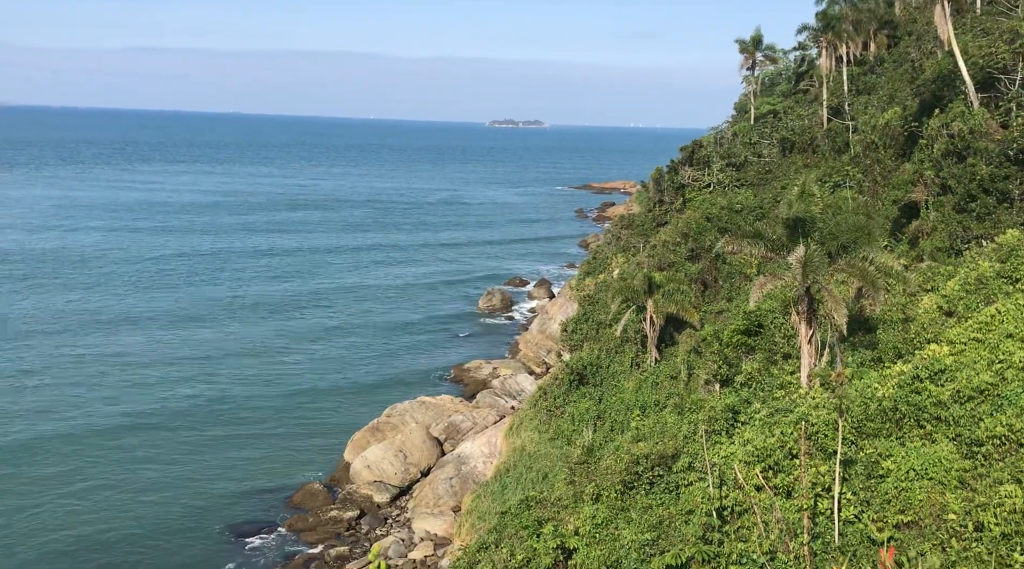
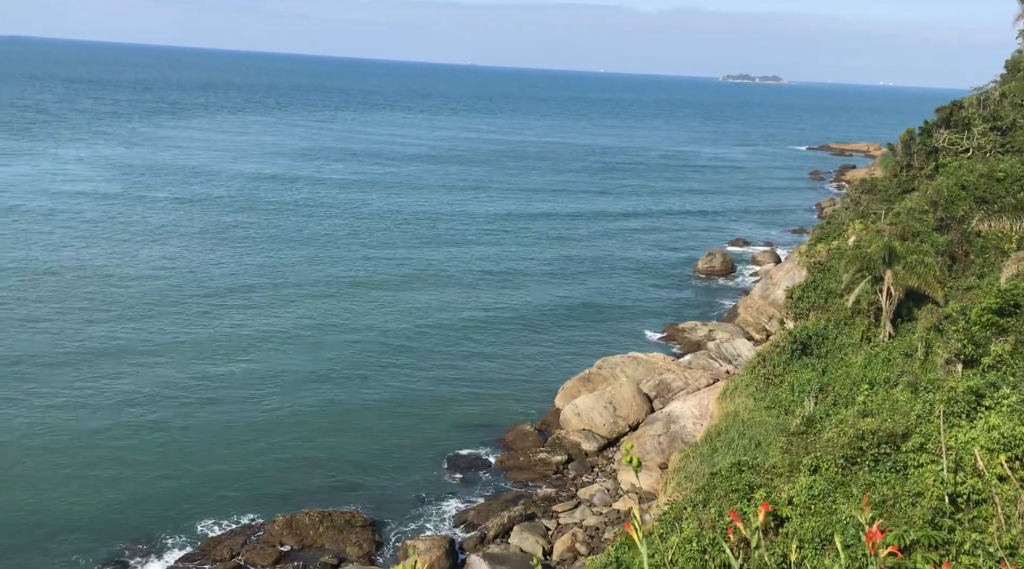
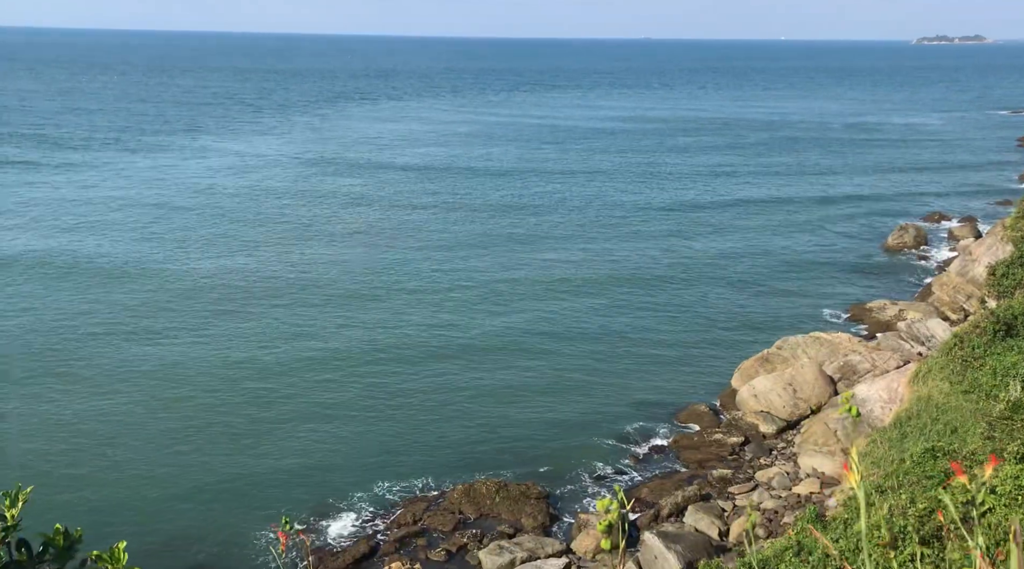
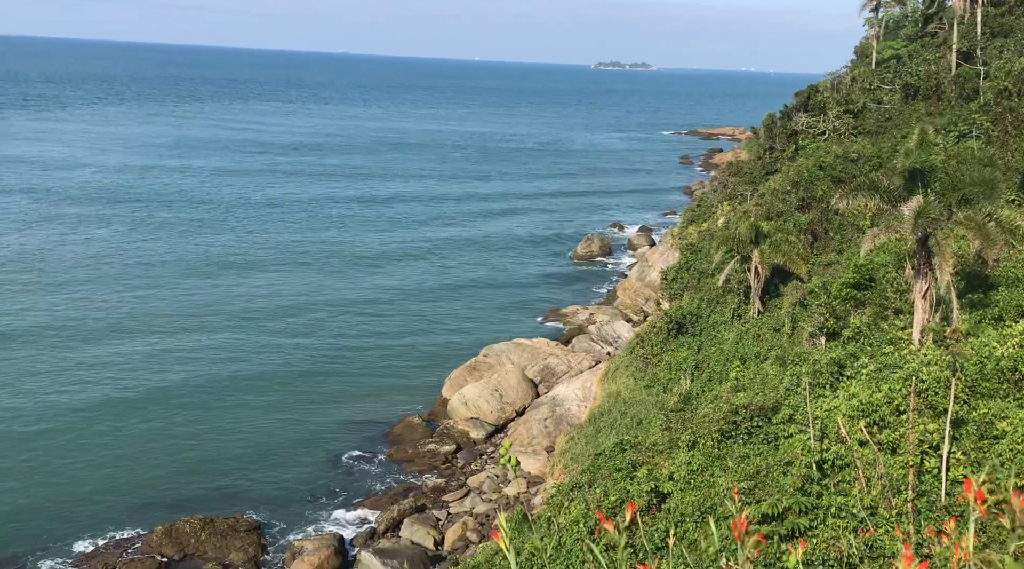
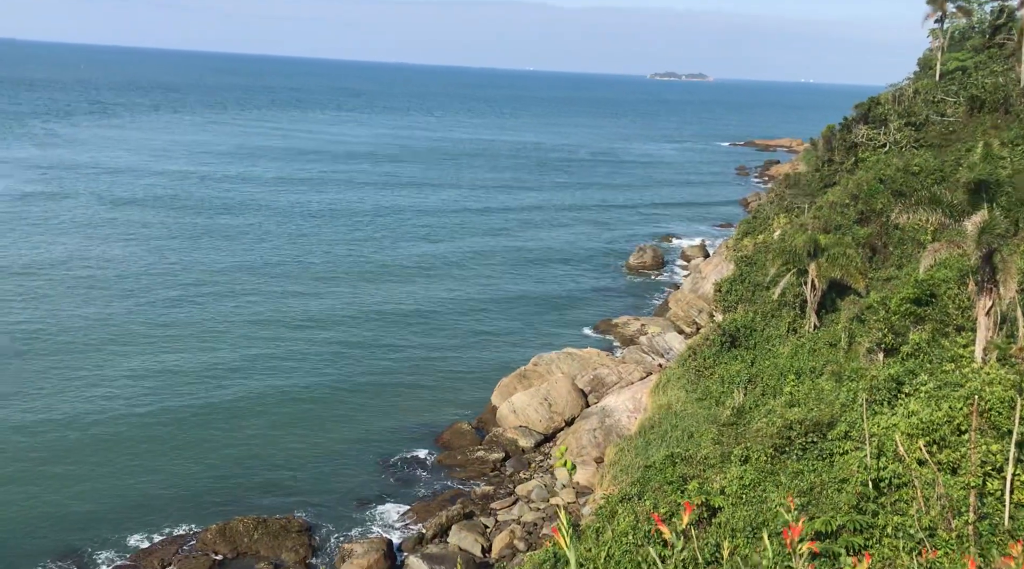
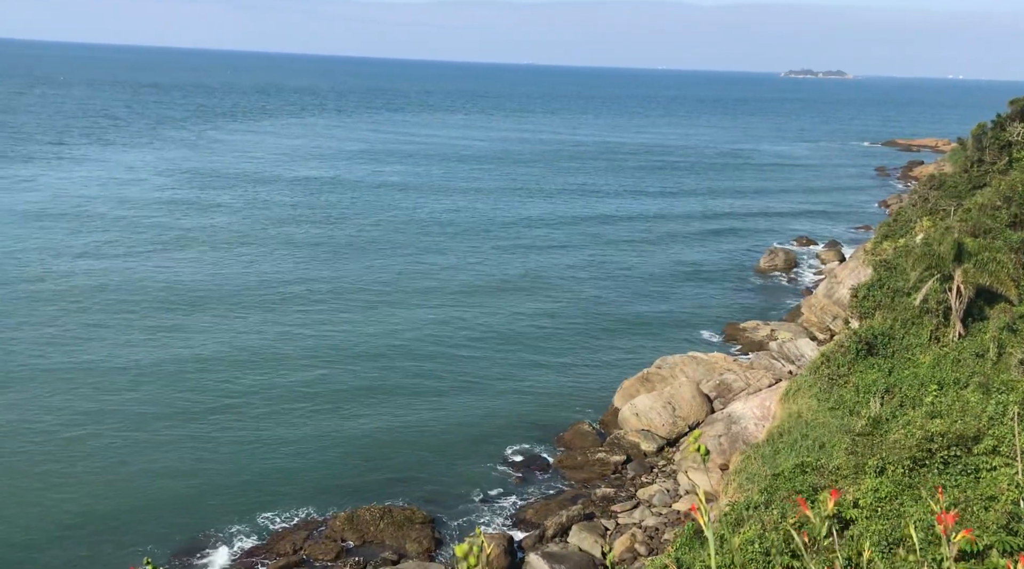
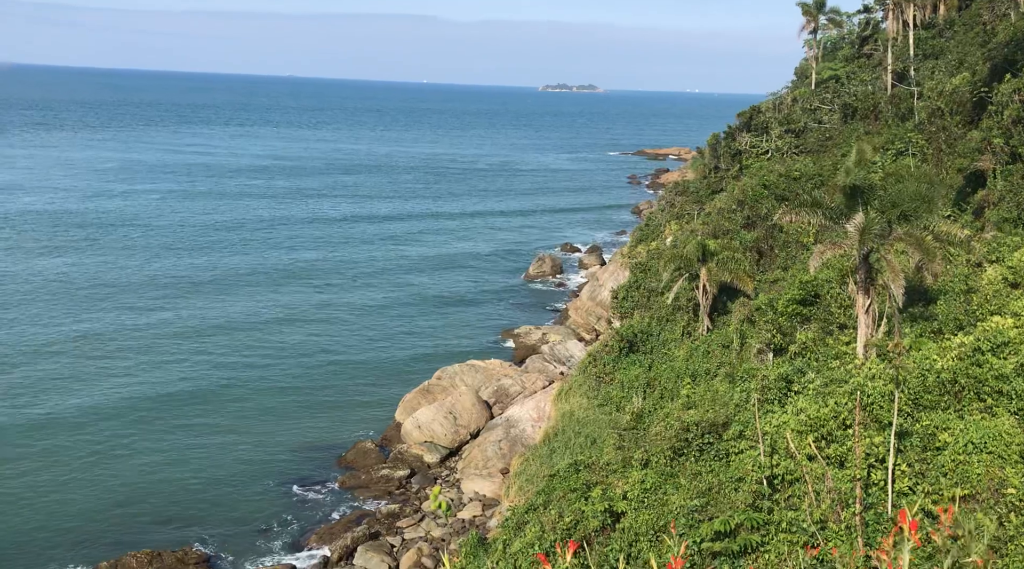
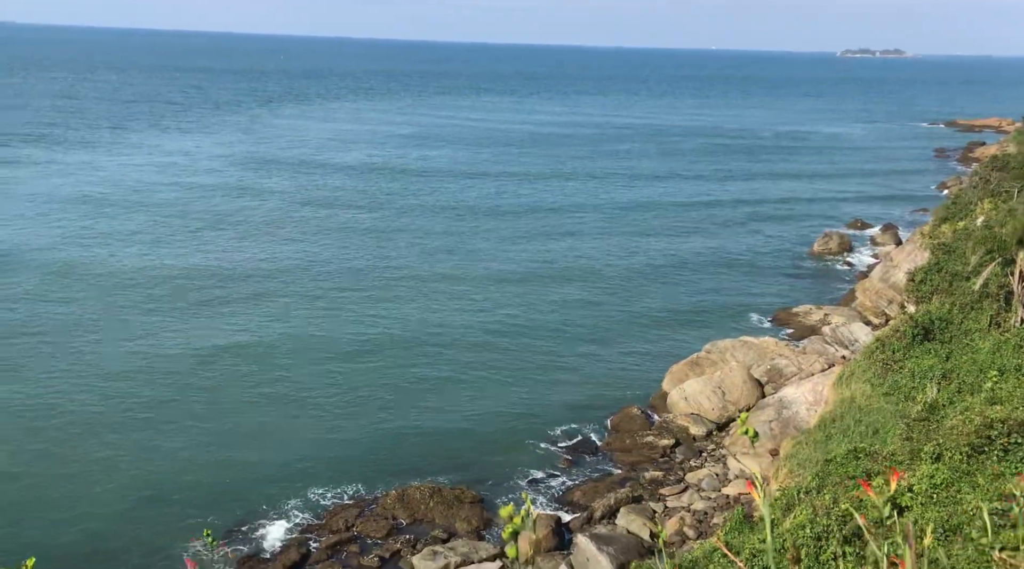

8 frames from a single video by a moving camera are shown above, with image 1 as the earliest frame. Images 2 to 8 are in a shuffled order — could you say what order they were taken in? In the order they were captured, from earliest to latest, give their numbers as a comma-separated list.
7, 4, 5, 2, 6, 8, 3
